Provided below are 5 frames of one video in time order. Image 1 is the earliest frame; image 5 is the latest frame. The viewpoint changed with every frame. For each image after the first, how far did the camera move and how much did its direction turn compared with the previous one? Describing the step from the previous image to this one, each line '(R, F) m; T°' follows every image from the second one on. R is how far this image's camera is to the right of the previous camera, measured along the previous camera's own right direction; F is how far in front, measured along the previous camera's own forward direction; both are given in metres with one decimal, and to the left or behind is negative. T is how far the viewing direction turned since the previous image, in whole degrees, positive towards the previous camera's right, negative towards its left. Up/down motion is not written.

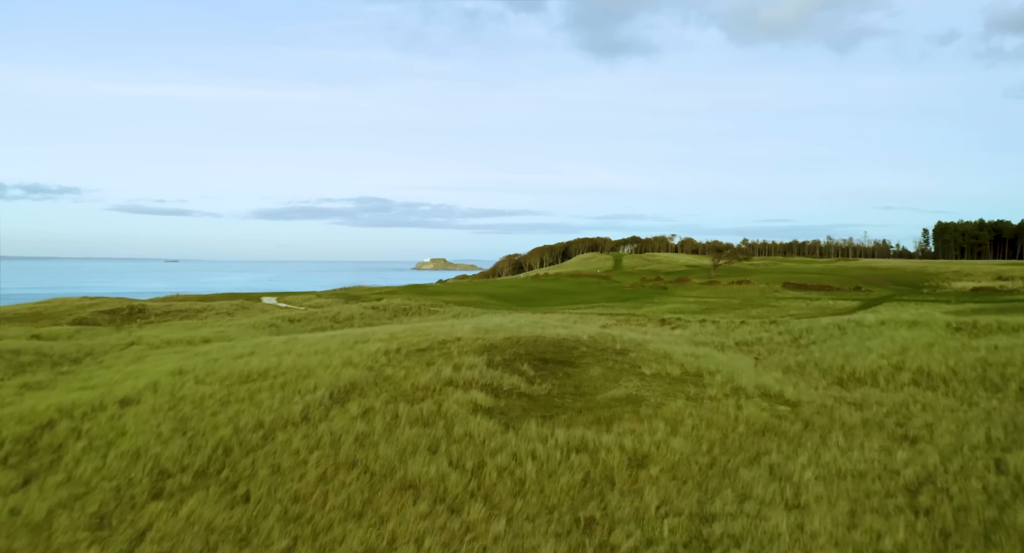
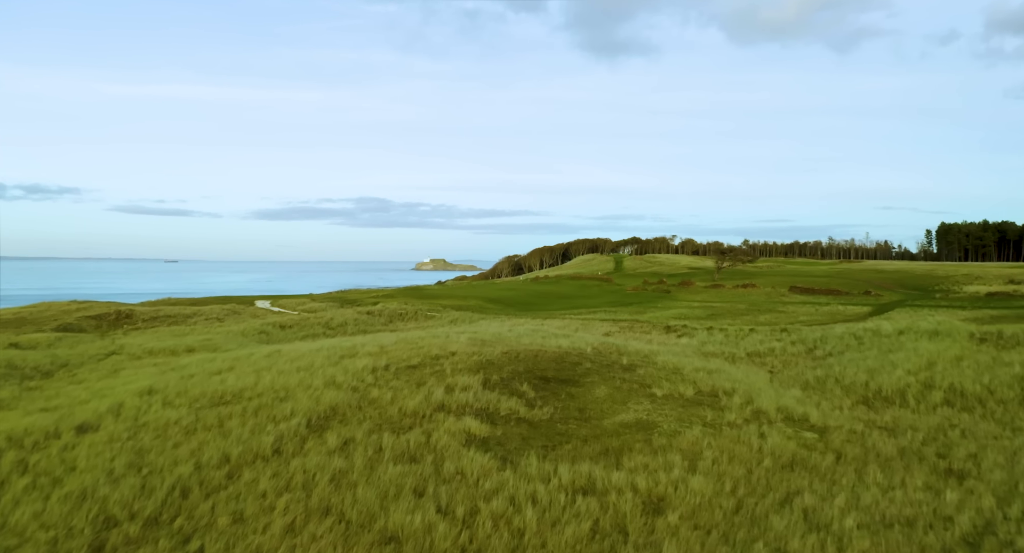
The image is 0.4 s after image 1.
(0.0, +1.3) m; 0°
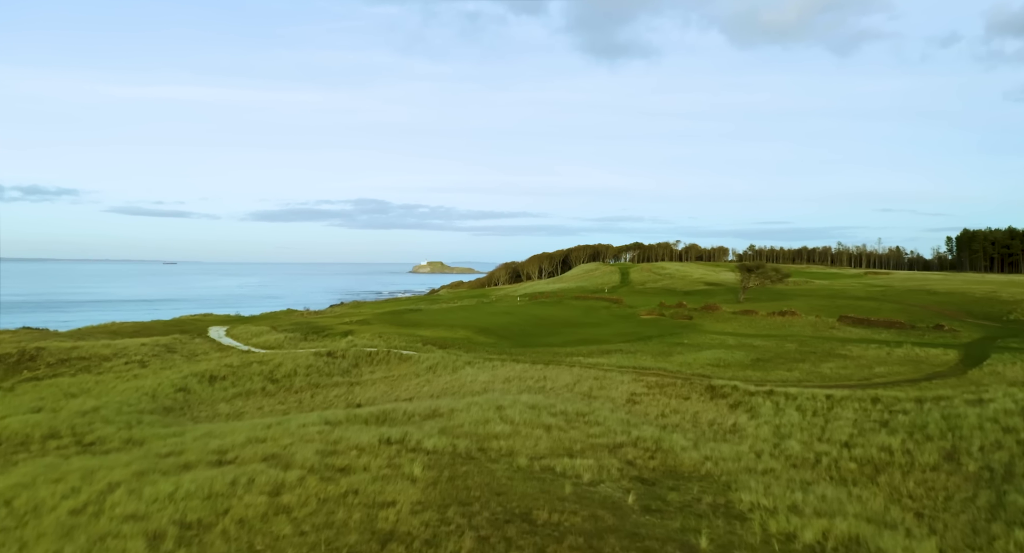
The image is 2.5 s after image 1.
(+0.2, +7.9) m; 0°
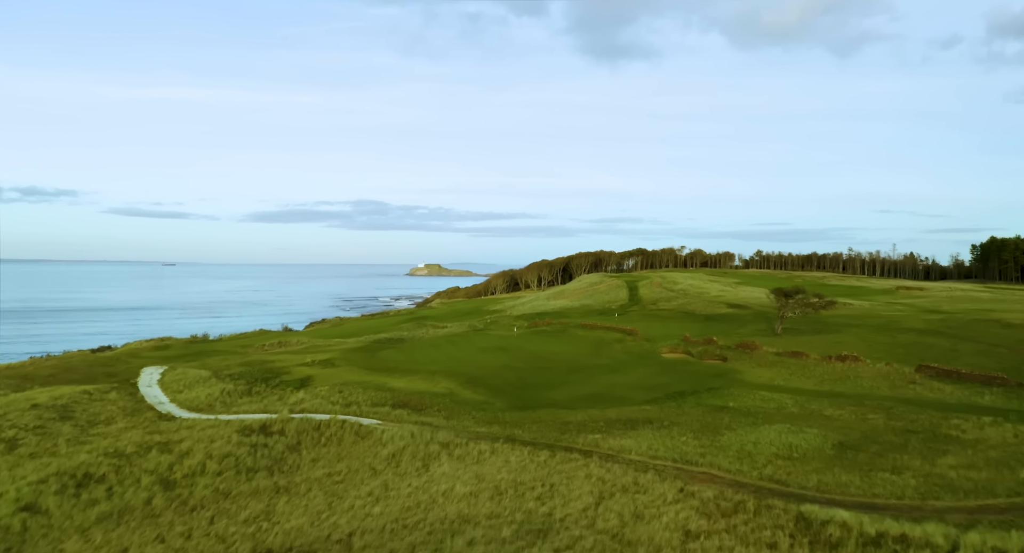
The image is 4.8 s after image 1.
(+0.2, +8.3) m; 0°
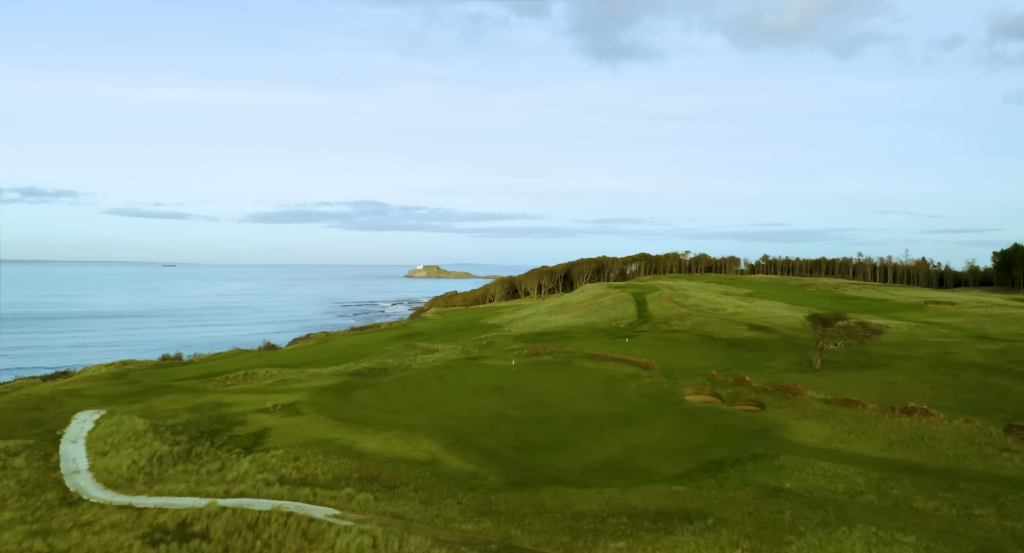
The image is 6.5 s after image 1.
(+0.1, +6.1) m; 0°
